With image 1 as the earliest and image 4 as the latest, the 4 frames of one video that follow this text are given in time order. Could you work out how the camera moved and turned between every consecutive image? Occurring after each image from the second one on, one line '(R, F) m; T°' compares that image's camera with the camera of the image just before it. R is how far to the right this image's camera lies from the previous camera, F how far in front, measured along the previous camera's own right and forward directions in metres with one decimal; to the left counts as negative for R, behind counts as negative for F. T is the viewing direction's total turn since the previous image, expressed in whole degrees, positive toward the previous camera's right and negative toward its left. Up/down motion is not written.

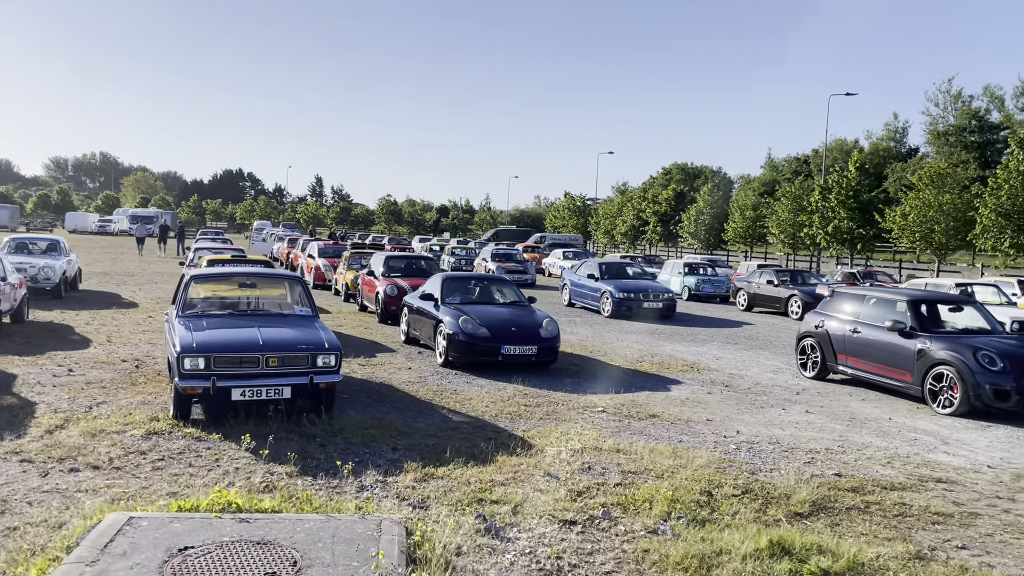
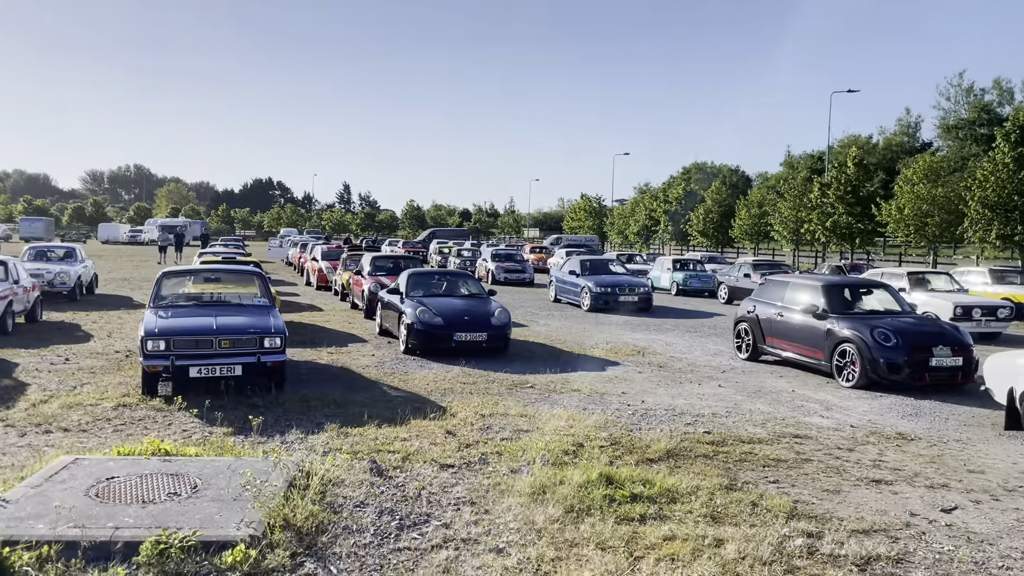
(+1.0, -0.9) m; -2°
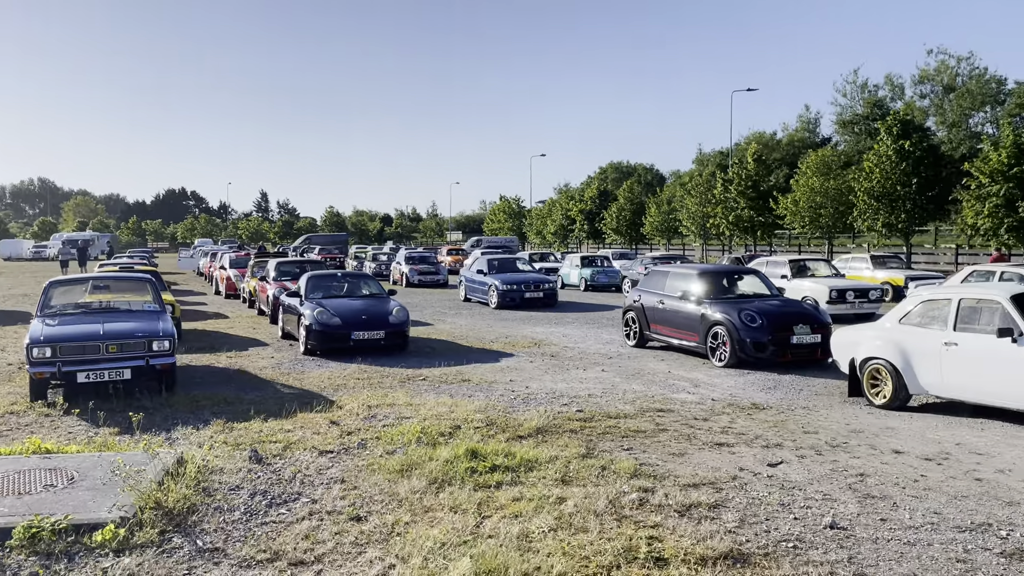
(+0.4, -0.4) m; +5°
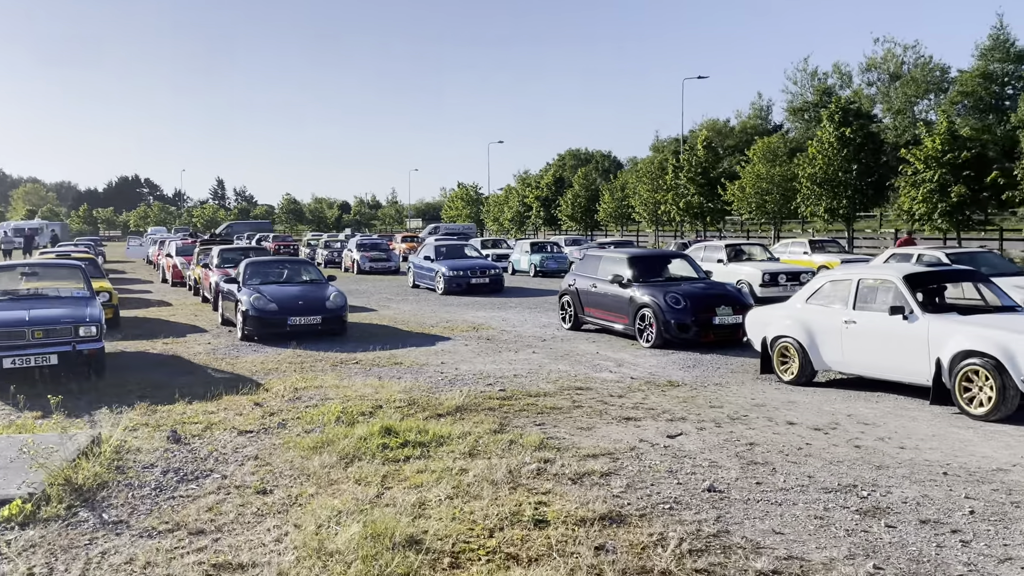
(+0.4, -0.2) m; +3°
